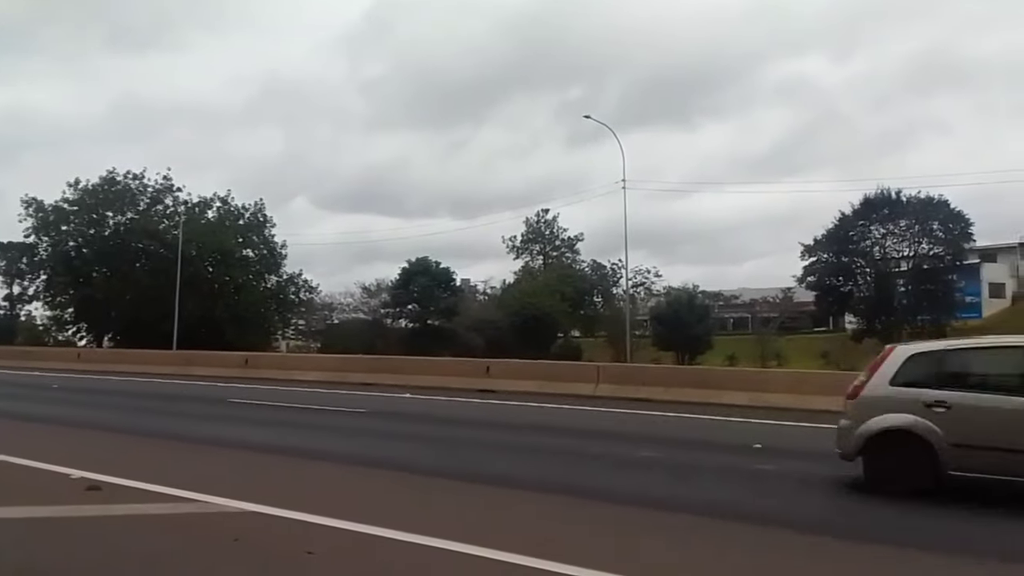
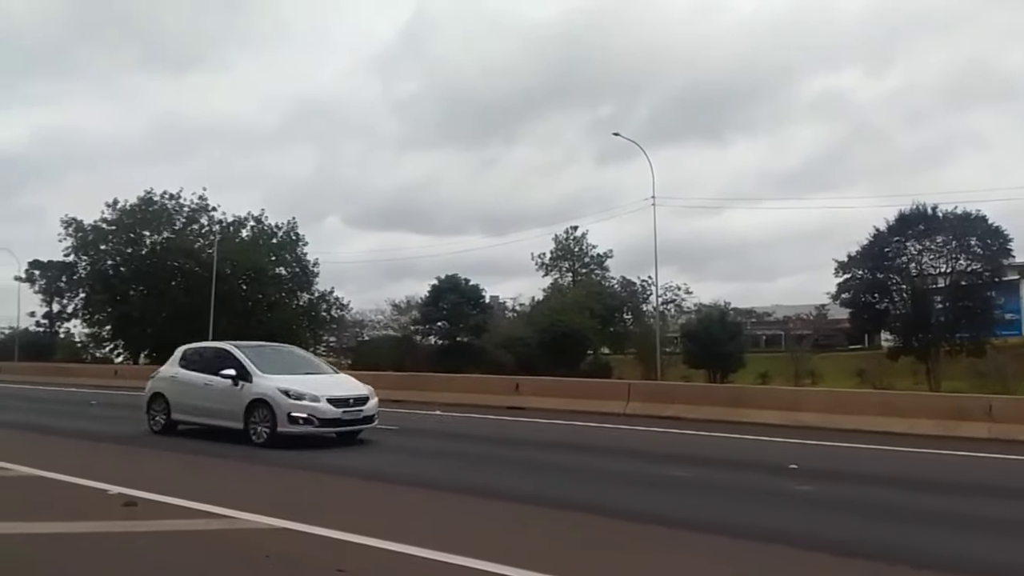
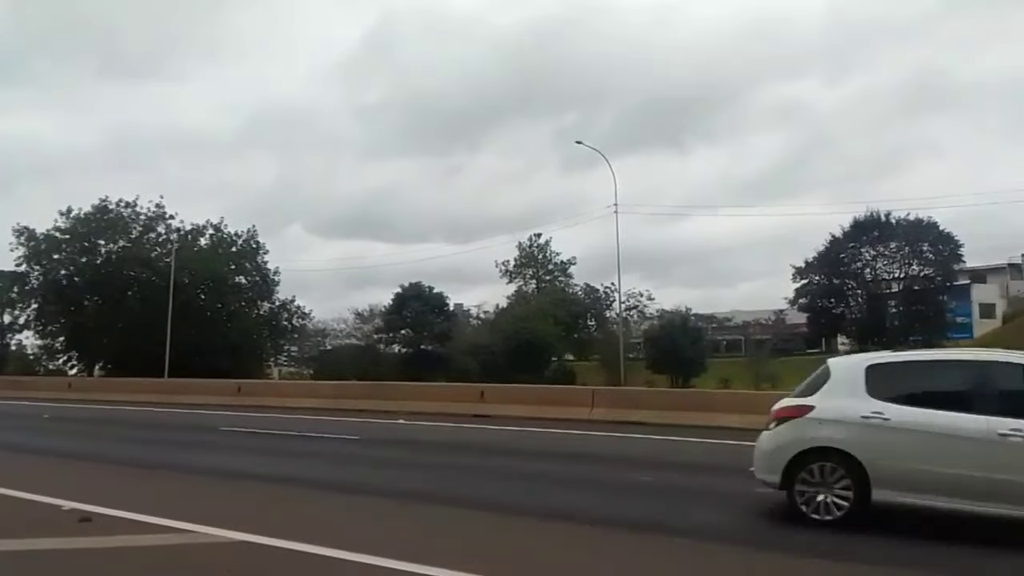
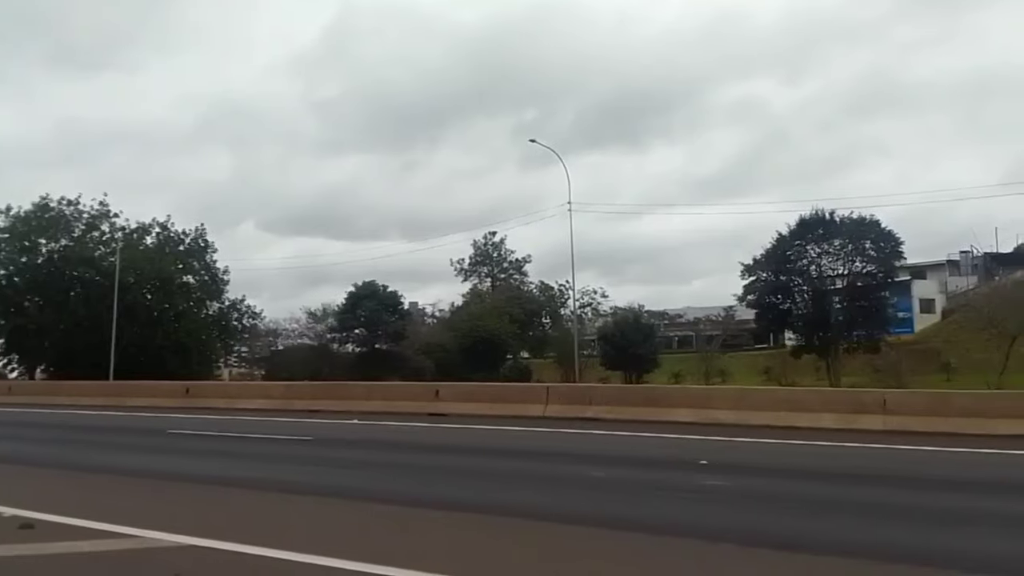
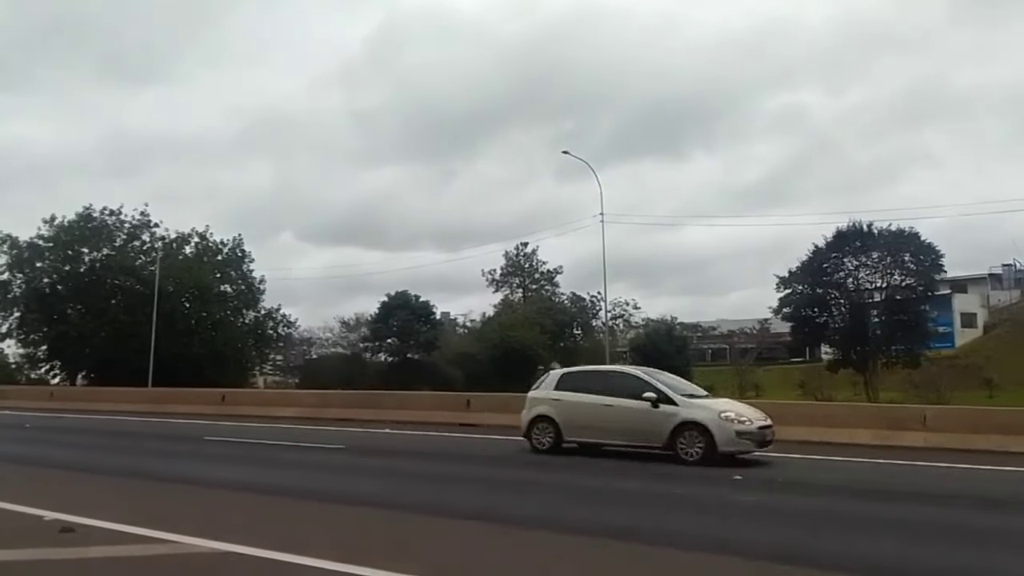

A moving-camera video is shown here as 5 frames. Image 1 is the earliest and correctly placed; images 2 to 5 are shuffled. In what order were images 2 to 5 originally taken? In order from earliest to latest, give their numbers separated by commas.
2, 3, 4, 5
